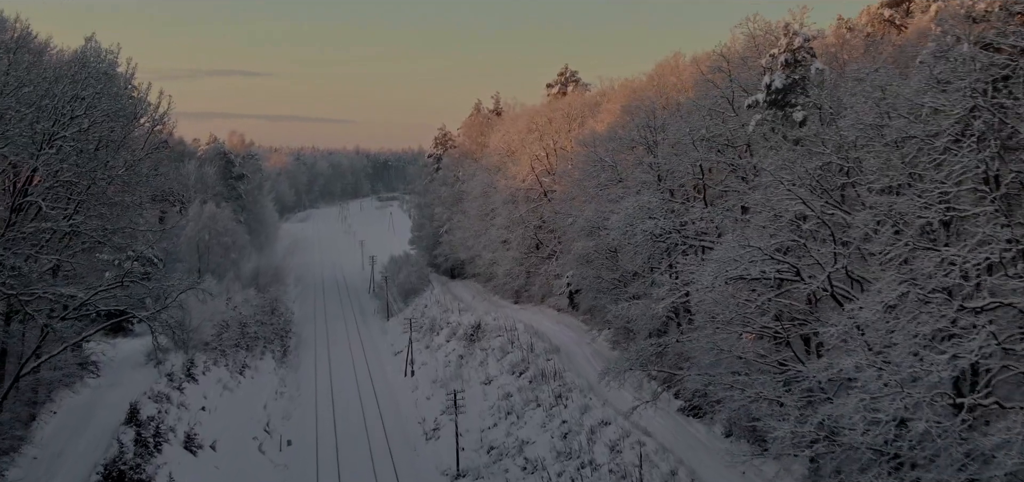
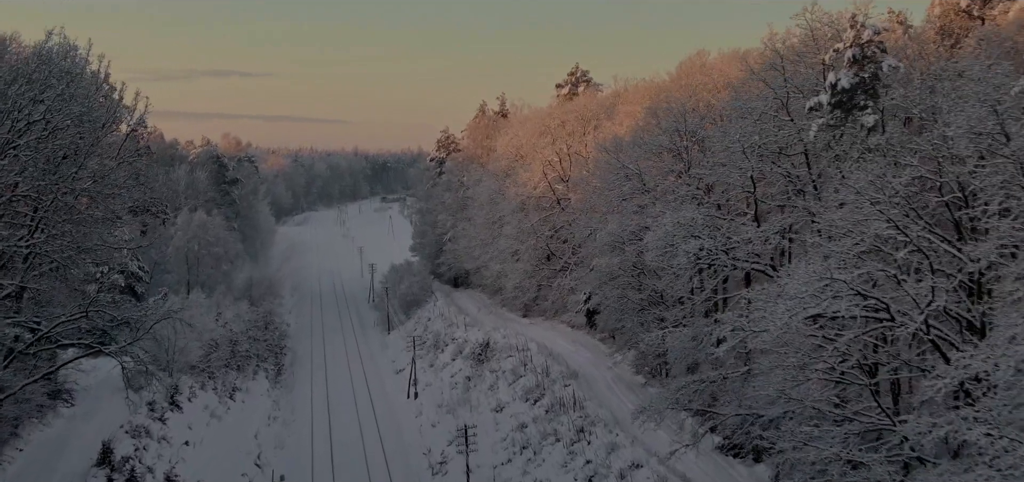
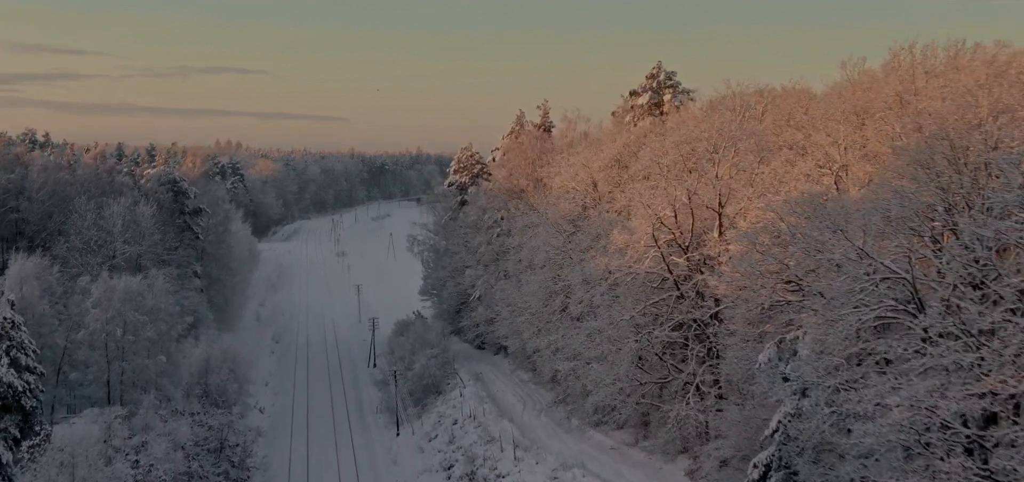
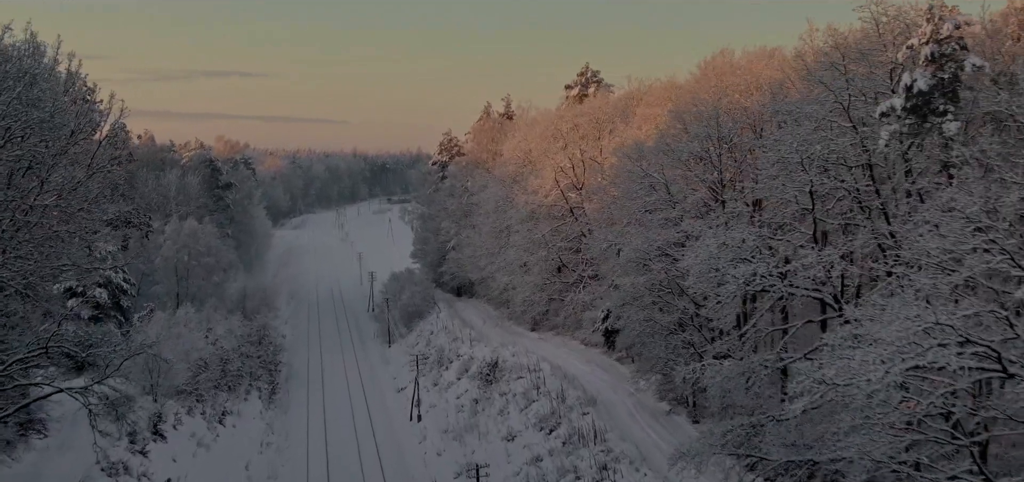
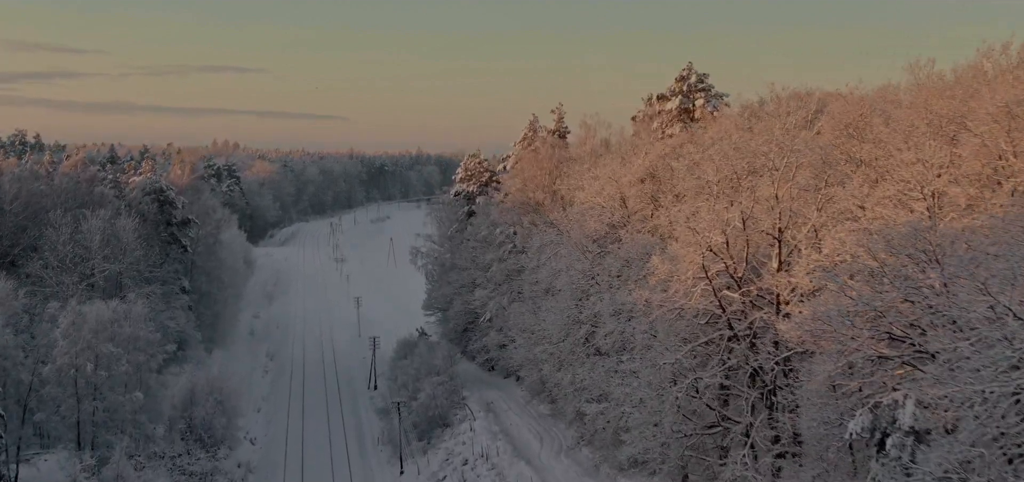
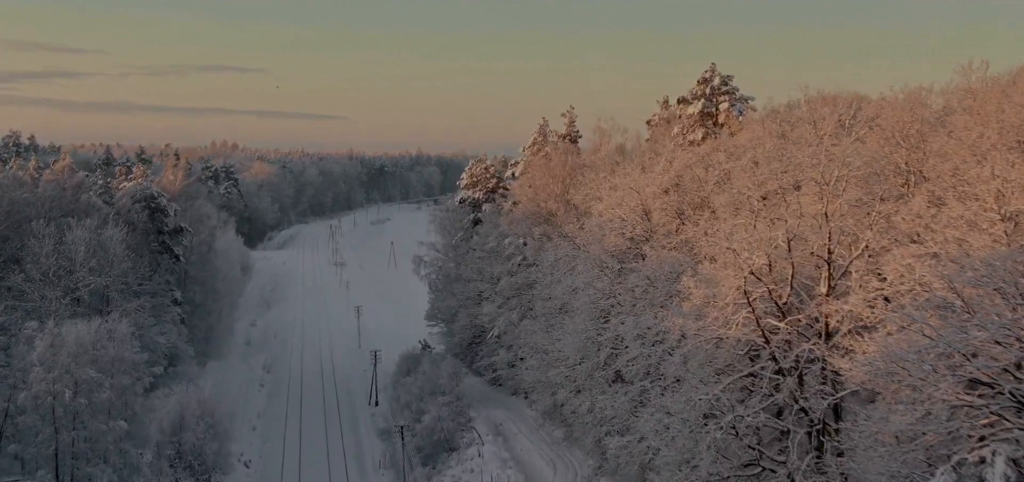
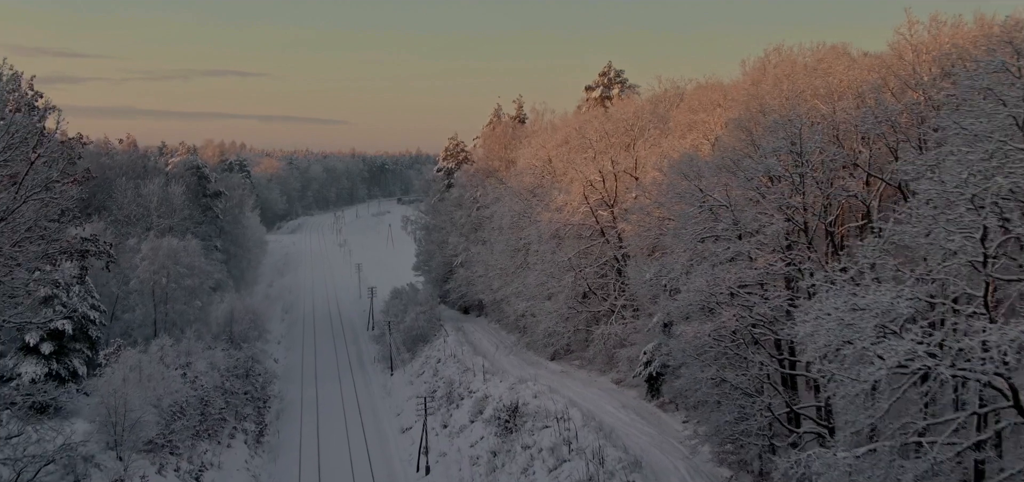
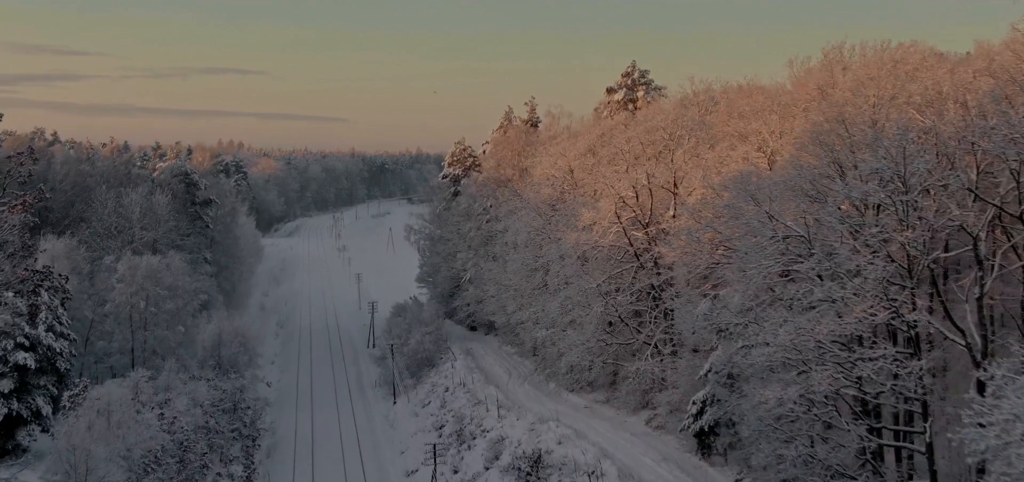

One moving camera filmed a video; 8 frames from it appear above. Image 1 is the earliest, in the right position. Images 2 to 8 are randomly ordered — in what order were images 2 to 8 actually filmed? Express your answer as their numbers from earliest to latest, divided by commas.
2, 4, 7, 8, 3, 5, 6
